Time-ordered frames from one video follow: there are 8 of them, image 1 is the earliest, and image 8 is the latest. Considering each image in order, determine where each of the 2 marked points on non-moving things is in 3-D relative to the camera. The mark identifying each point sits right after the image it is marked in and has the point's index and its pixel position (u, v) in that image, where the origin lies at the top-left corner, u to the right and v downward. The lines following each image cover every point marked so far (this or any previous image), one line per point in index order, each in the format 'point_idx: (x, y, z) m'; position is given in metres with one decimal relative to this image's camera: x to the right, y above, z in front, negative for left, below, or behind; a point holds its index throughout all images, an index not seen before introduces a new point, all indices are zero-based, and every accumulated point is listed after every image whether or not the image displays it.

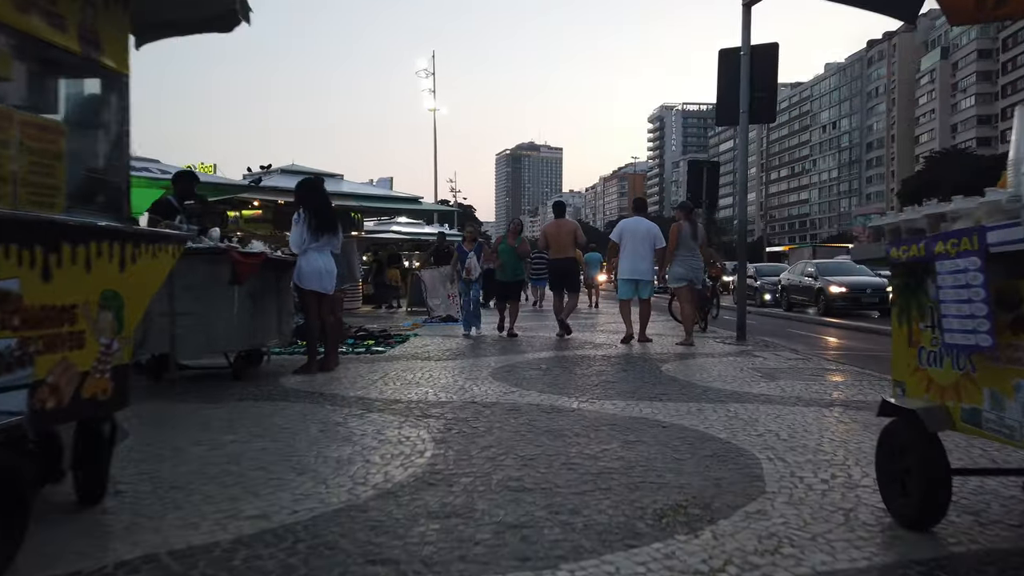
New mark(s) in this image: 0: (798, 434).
0: (+1.8, -0.9, +4.7) m
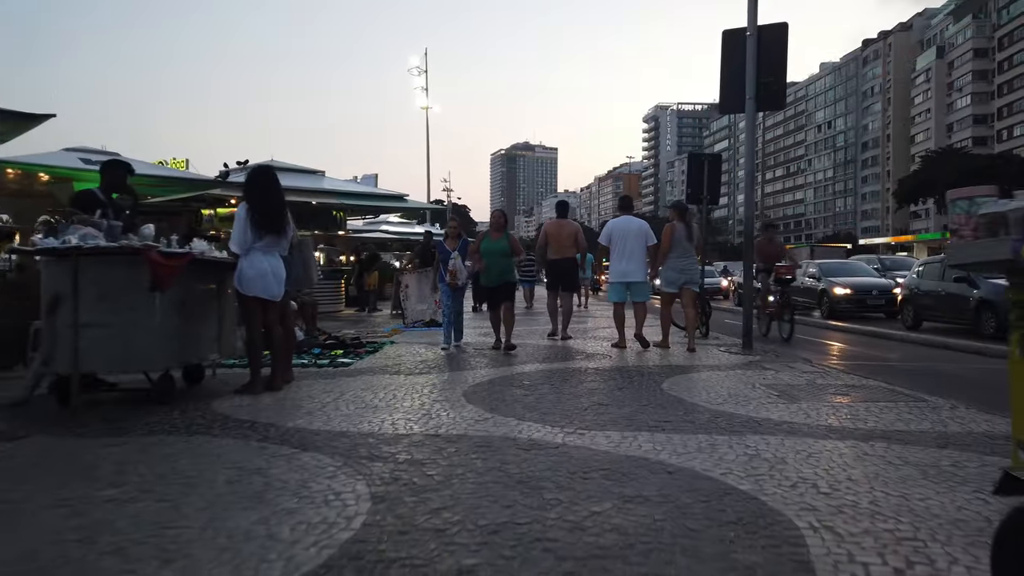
0: (+1.6, -1.0, +3.7) m
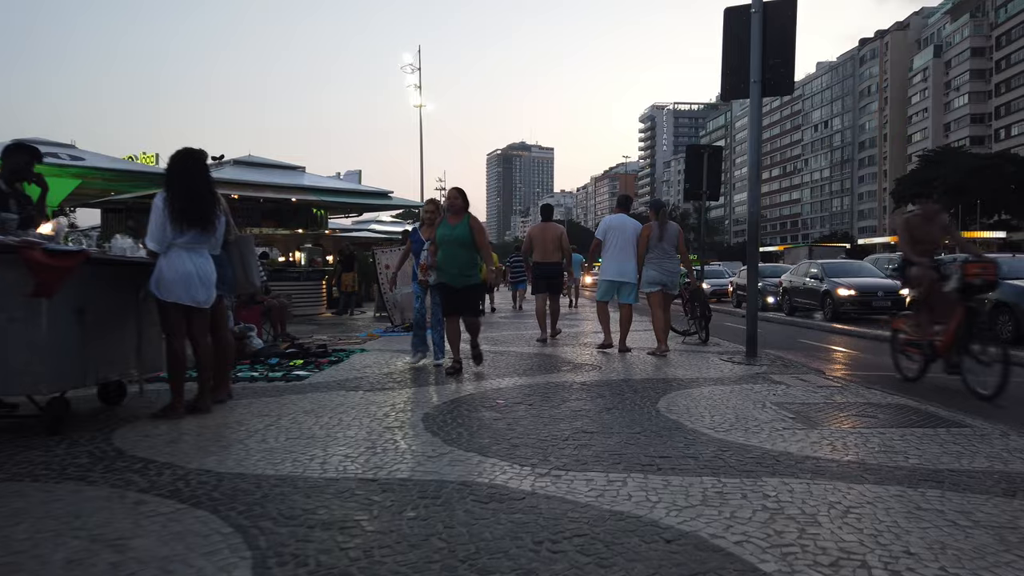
0: (+1.4, -1.0, +2.7) m
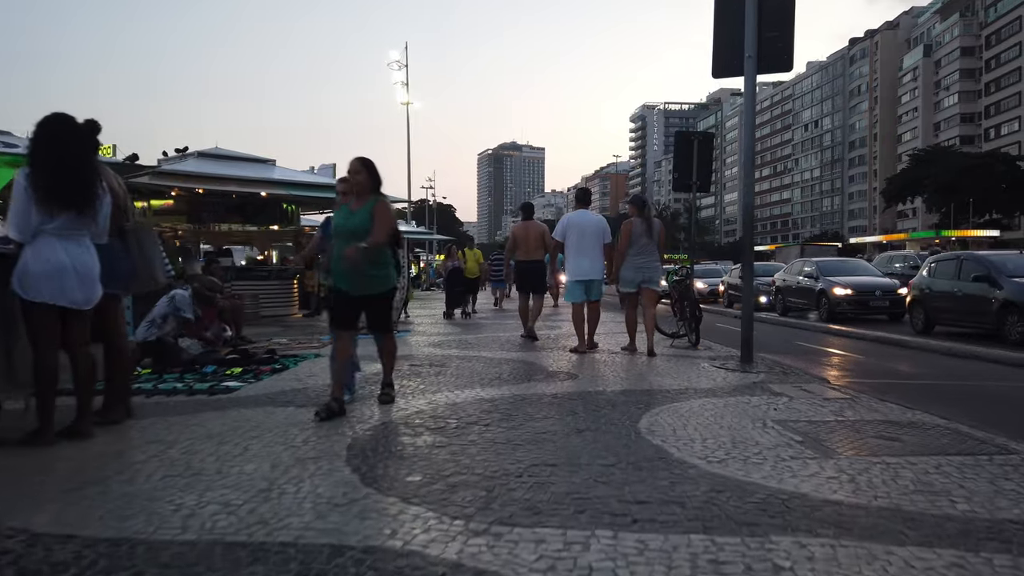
0: (+1.1, -1.0, +1.7) m
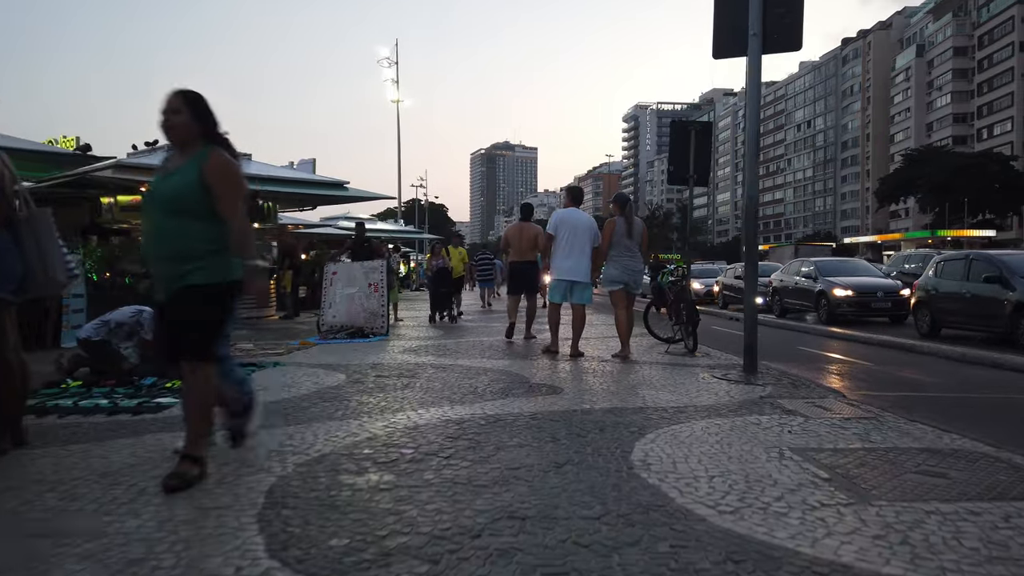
0: (+1.0, -1.0, +0.9) m
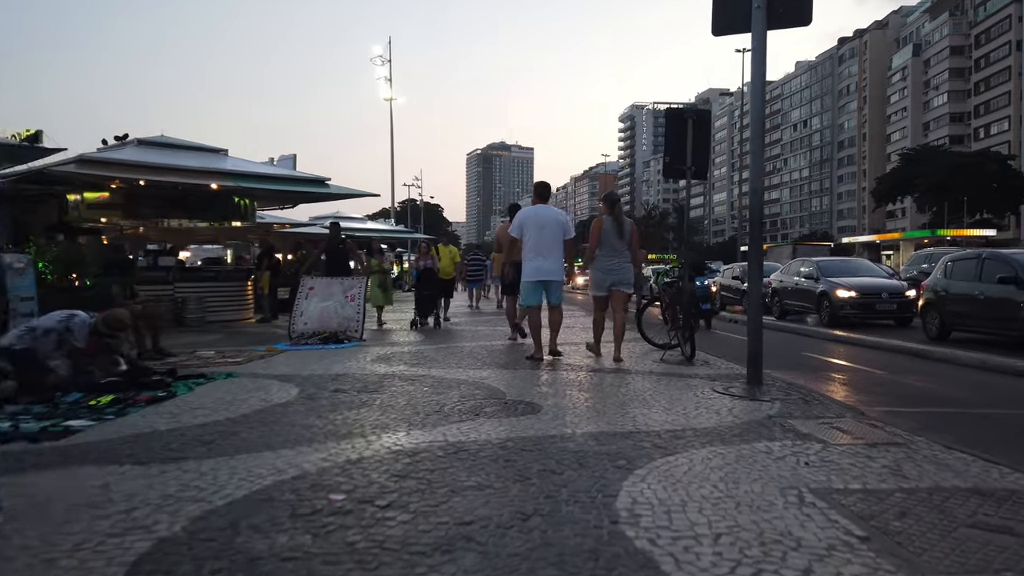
0: (+0.8, -1.0, +0.1) m
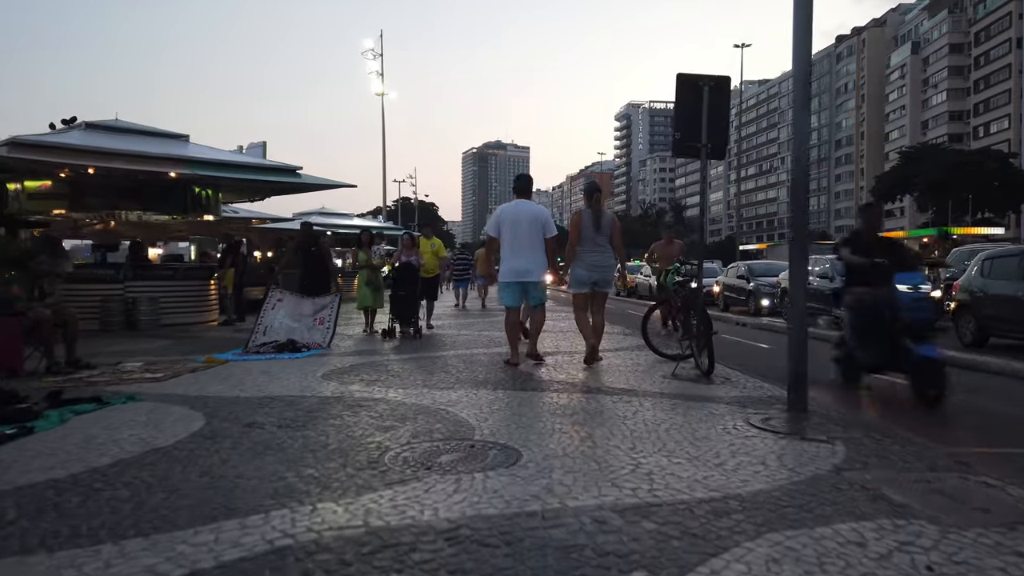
0: (+0.6, -1.0, -1.5) m
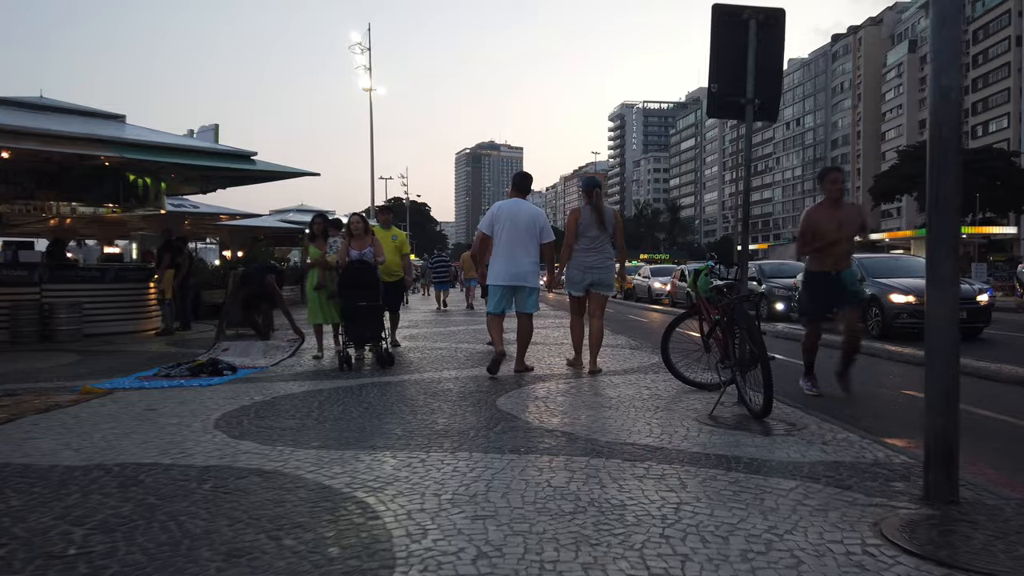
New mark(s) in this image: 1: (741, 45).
0: (+0.5, -1.1, -3.7) m
1: (+1.8, +1.9, +6.0) m
